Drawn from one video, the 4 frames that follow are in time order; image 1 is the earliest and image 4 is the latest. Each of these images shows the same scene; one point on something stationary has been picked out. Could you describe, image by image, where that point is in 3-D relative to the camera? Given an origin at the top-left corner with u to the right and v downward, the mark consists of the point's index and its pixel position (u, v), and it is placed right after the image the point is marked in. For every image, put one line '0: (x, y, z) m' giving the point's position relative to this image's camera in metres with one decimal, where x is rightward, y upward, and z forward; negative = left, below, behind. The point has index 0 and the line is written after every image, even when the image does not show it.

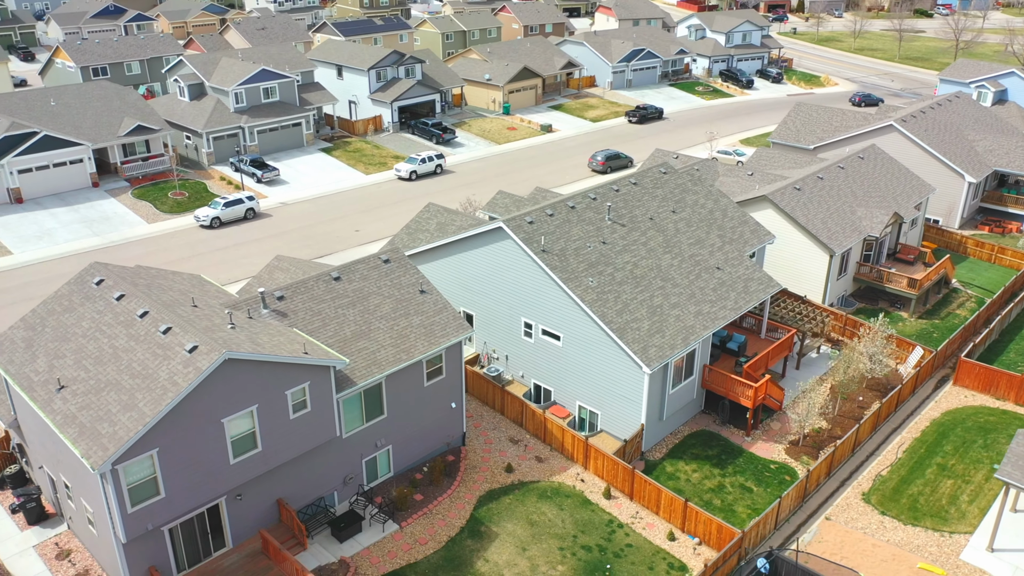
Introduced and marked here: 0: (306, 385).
0: (-4.9, -2.3, +19.7) m
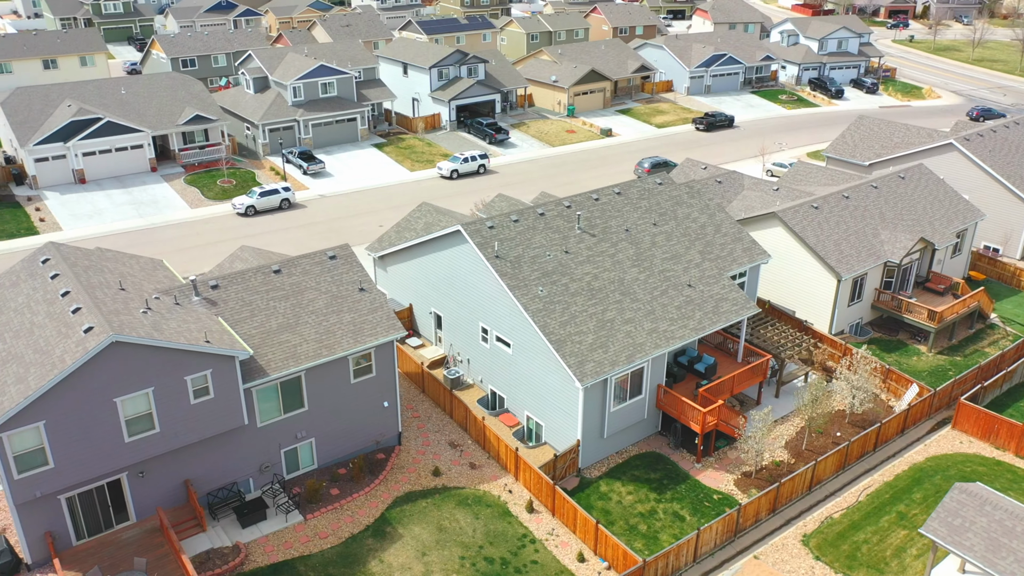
0: (-7.6, -2.1, +20.4) m
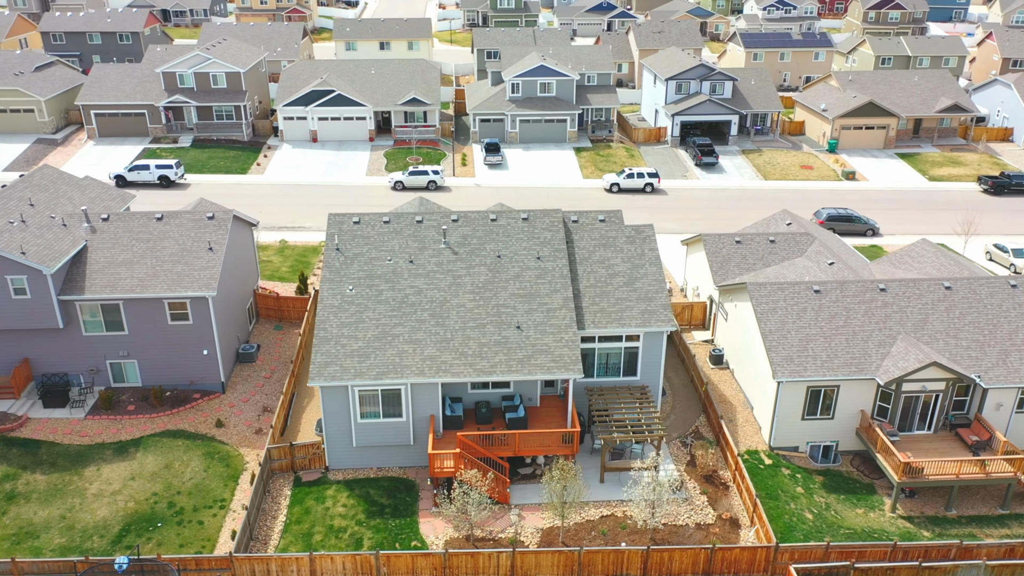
0: (-15.9, +0.3, +26.2) m
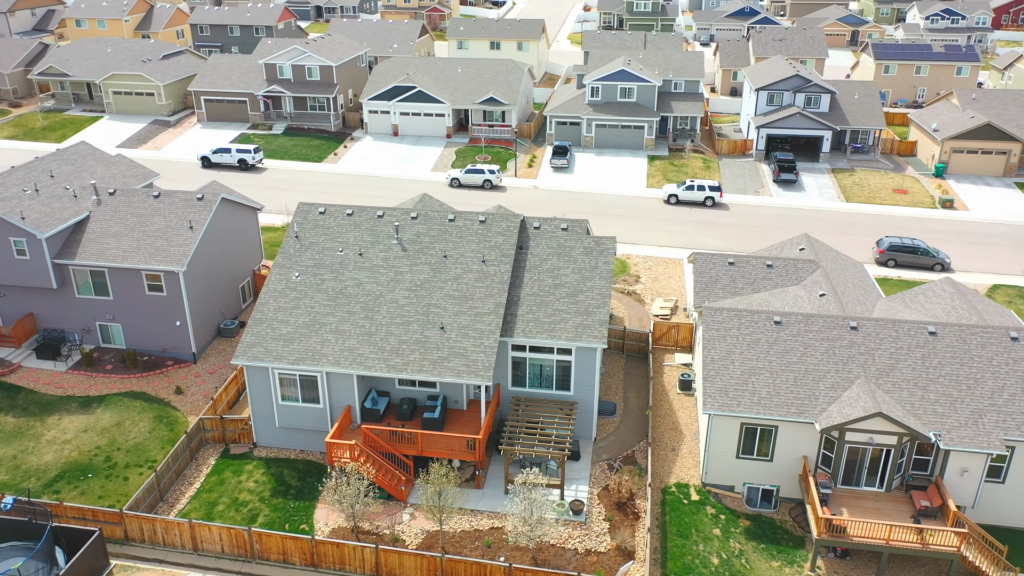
0: (-17.8, +1.7, +29.3) m
